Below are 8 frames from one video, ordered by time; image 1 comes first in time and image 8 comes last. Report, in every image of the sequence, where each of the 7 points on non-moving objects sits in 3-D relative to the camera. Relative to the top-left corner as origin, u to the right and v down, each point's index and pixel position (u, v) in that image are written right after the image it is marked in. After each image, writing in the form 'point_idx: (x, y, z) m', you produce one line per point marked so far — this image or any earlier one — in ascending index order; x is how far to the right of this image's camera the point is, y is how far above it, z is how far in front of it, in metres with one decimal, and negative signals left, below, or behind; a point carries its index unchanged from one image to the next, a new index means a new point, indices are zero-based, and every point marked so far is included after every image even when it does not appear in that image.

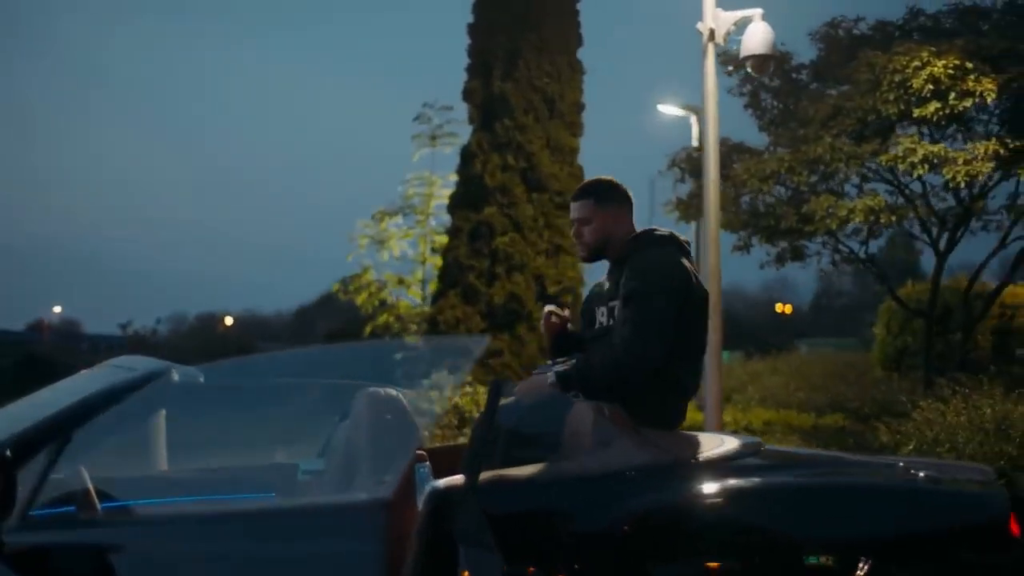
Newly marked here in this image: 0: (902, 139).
0: (+3.8, +1.4, +11.7) m
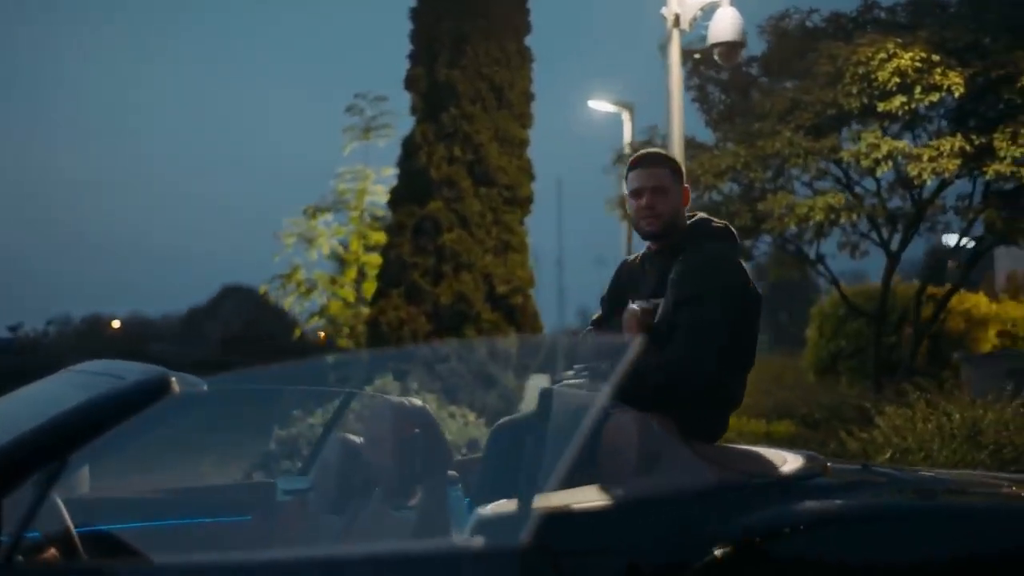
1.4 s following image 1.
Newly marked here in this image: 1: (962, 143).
0: (+3.3, +1.4, +11.5) m
1: (+4.1, +1.3, +11.3) m
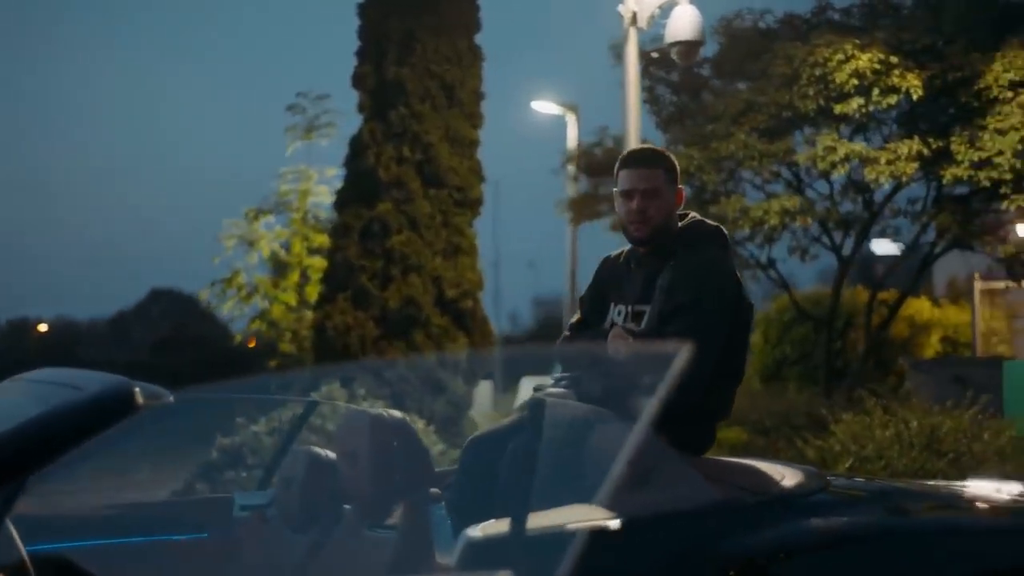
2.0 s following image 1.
0: (+2.8, +1.4, +11.4) m
1: (+3.6, +1.3, +11.2) m
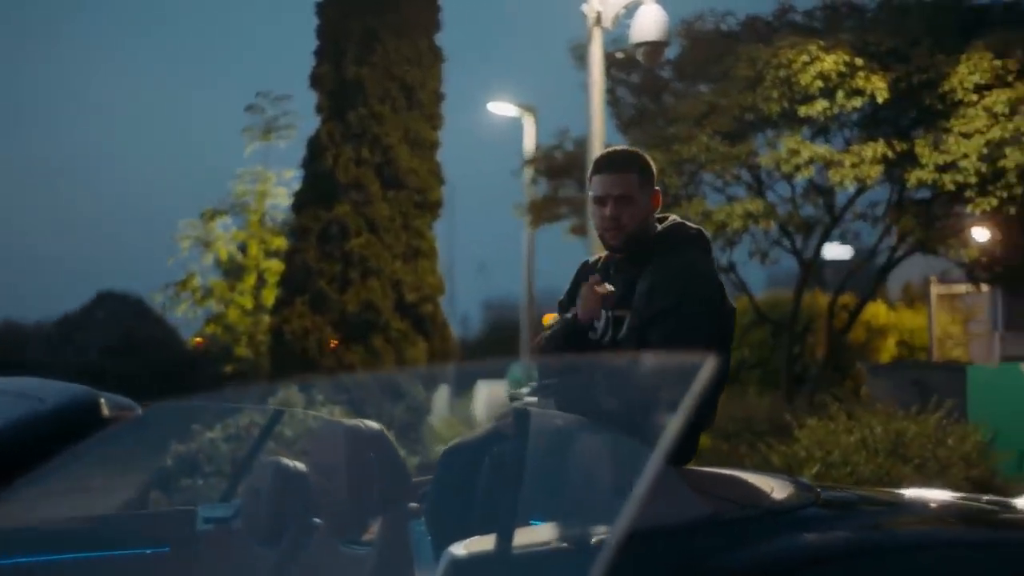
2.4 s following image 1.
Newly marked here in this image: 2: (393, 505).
0: (+2.4, +1.3, +11.4) m
1: (+3.3, +1.2, +11.2) m
2: (-0.3, -0.5, +2.7) m
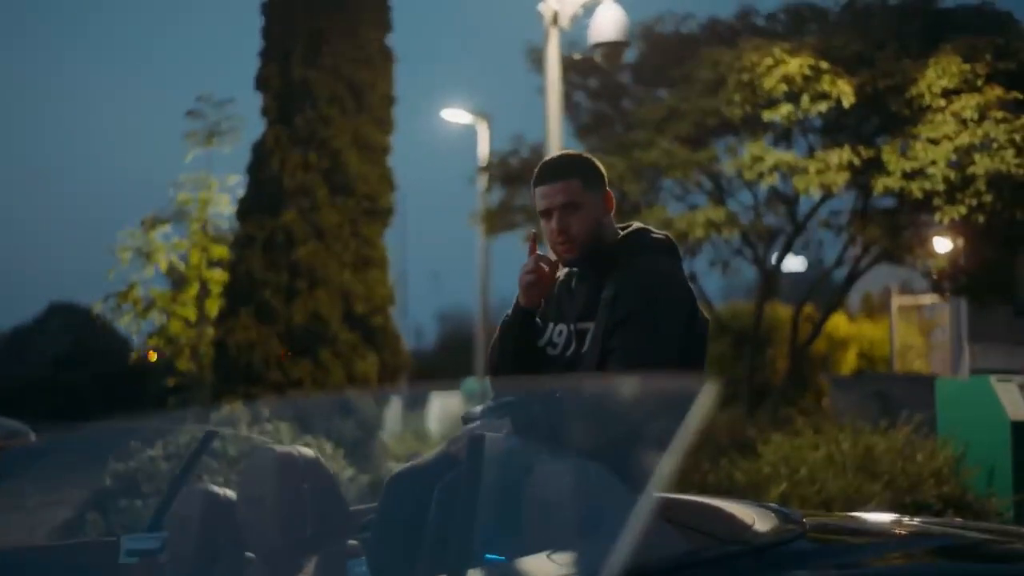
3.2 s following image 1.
0: (+2.0, +1.2, +11.1) m
1: (+2.9, +1.1, +11.0) m
2: (-0.3, -0.5, +2.3) m
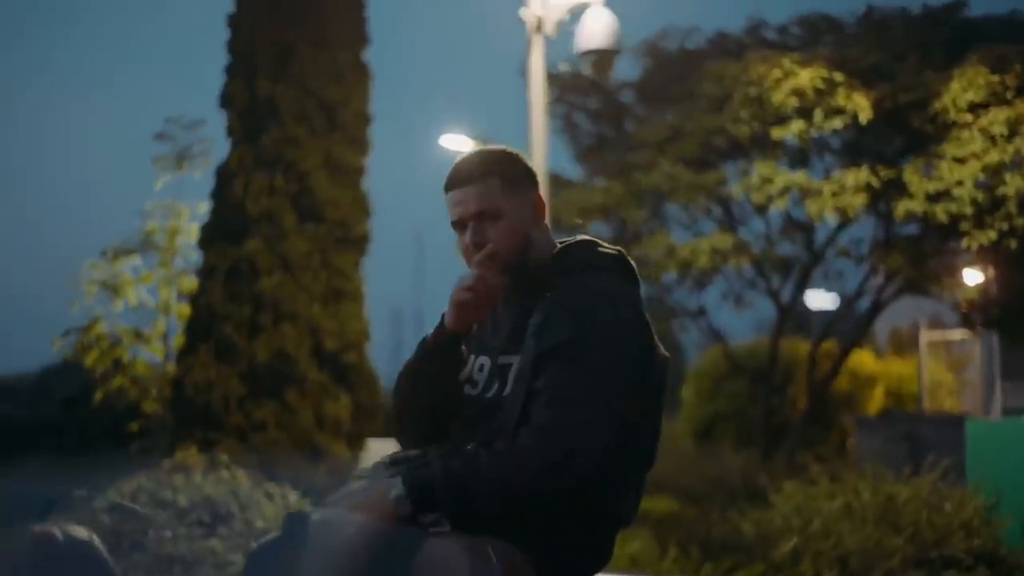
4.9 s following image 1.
0: (+2.0, +1.0, +10.4) m
1: (+2.9, +0.9, +10.3) m
2: (-0.6, -0.5, +1.7) m
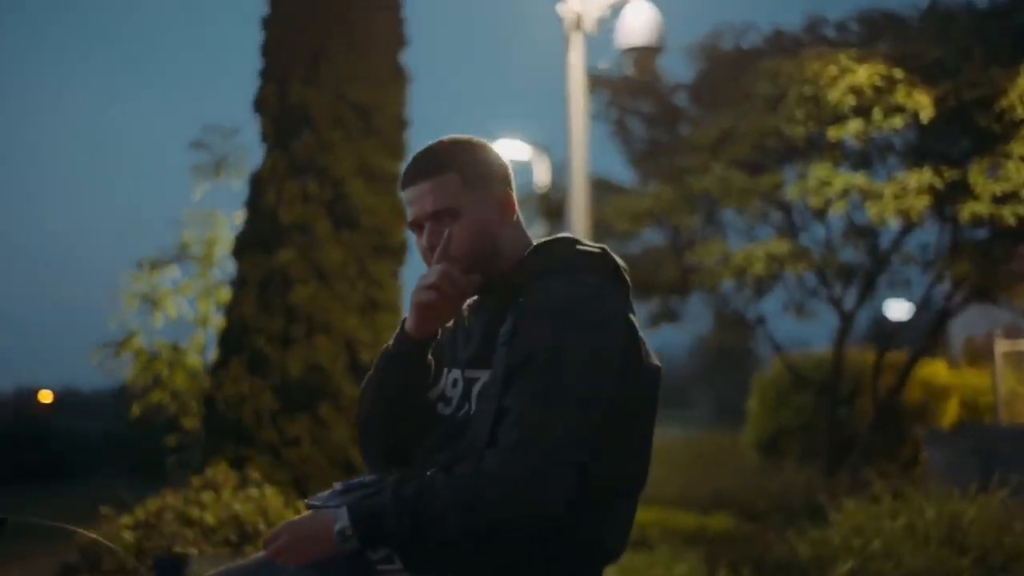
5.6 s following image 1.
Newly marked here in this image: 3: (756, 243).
0: (+2.4, +0.9, +10.0) m
1: (+3.3, +0.8, +9.8) m
2: (-0.6, -0.5, +1.4) m
3: (+2.0, +0.3, +10.2) m
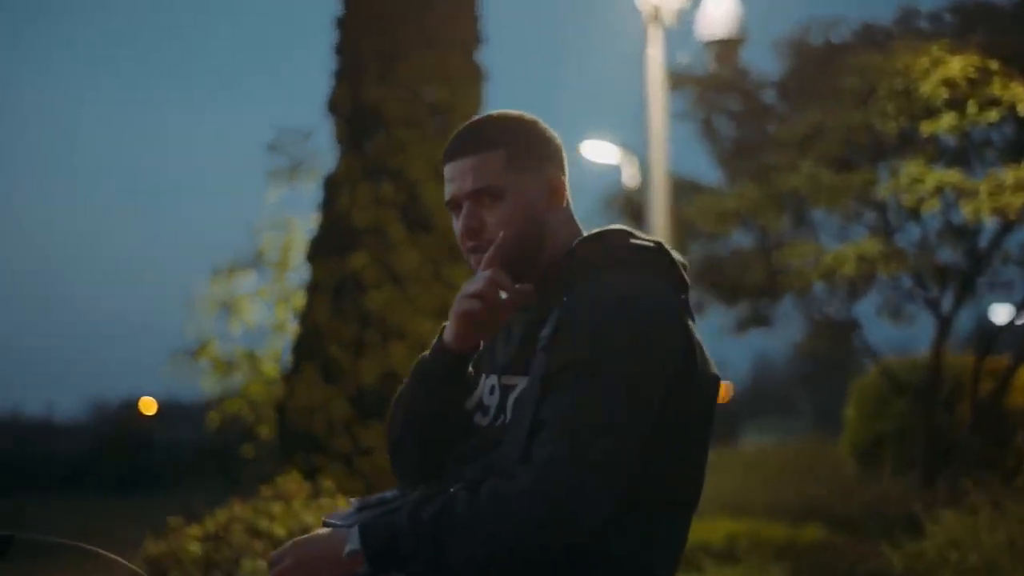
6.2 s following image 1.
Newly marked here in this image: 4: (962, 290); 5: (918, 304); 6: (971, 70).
0: (+3.1, +0.9, +9.6) m
1: (+3.9, +0.8, +9.4) m
2: (-0.6, -0.5, +1.3) m
3: (+2.7, +0.3, +9.9) m
4: (+3.8, 0.0, +10.5) m
5: (+3.4, -0.1, +10.5) m
6: (+3.4, +1.5, +9.4) m
